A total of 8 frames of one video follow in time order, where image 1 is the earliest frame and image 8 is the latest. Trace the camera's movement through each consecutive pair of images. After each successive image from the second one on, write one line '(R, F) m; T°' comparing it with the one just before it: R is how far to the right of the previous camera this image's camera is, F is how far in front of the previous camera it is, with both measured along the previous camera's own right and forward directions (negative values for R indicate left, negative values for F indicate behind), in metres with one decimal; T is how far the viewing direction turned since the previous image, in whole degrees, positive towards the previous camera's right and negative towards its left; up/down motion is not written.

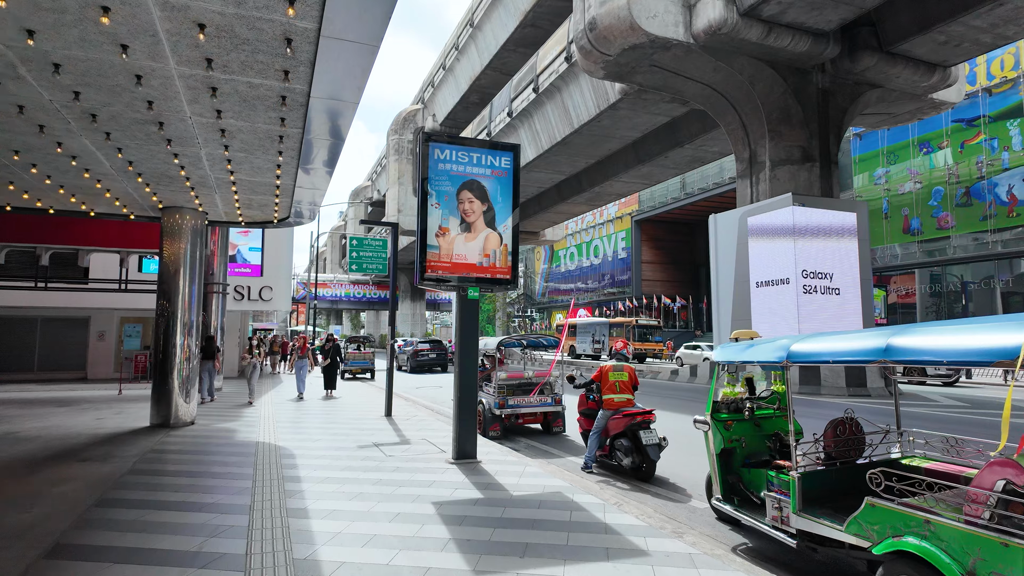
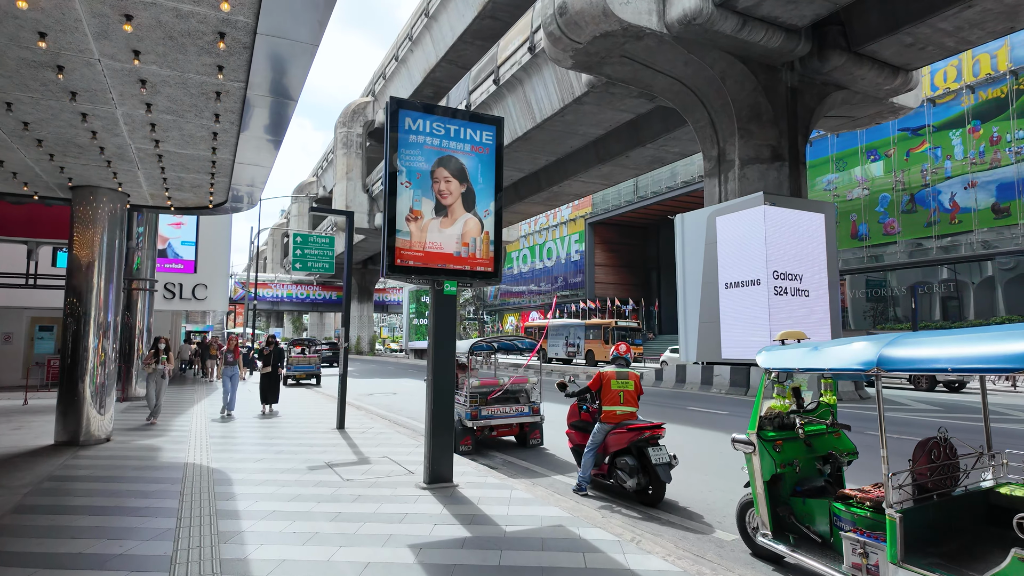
(-0.4, +1.2) m; +5°
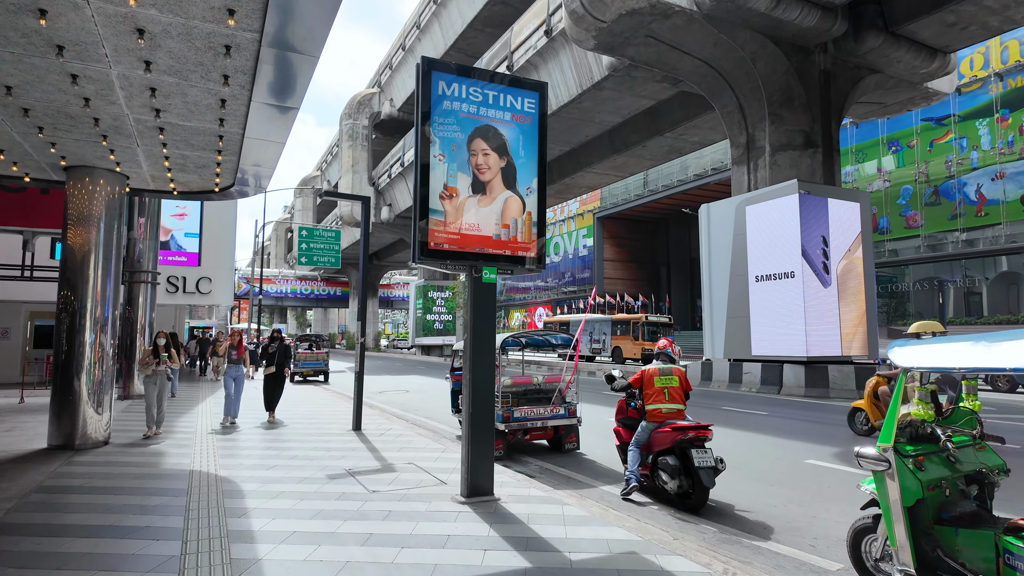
(-0.5, +0.9) m; 0°
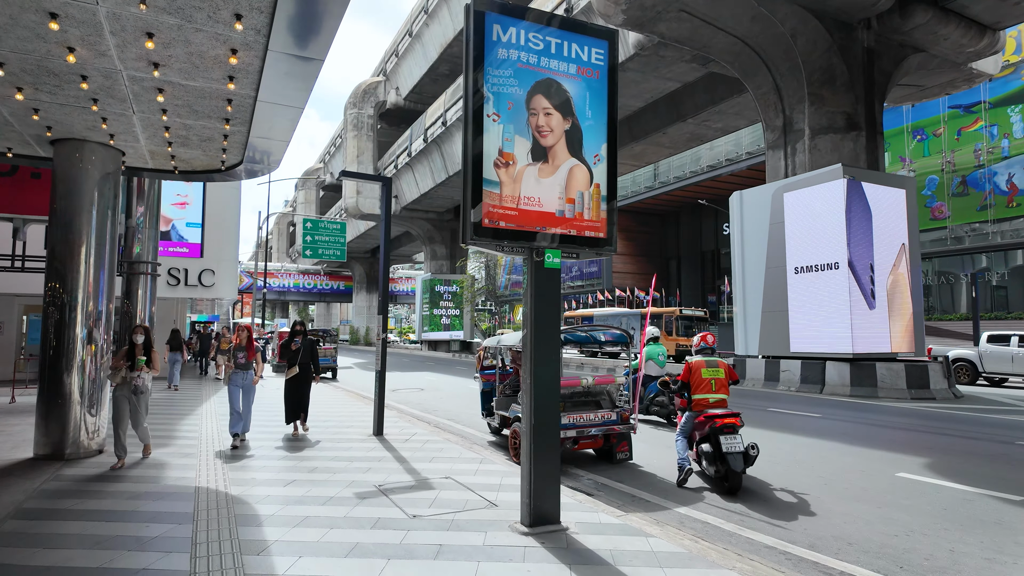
(-0.6, +1.1) m; 0°
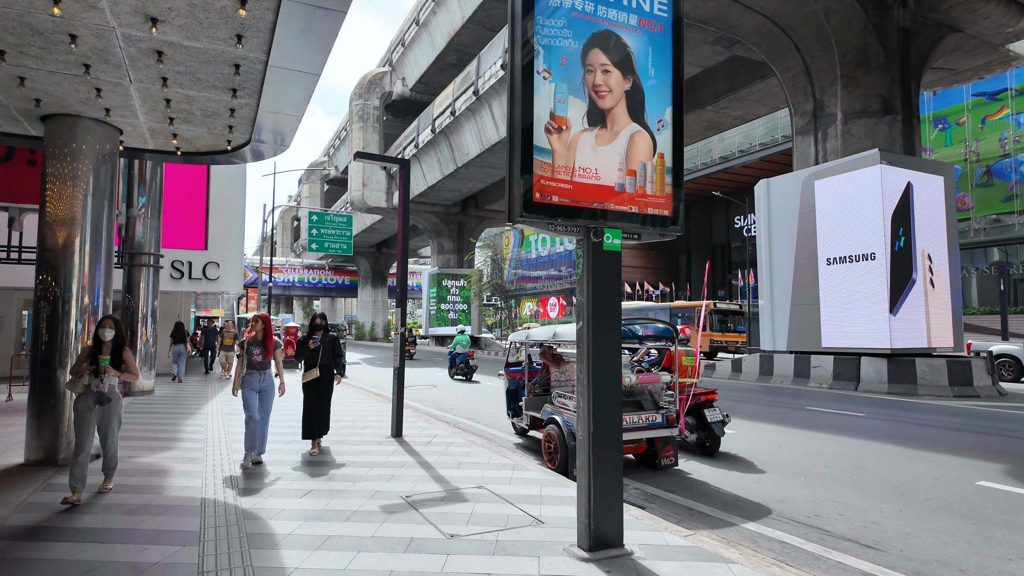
(-0.4, +0.7) m; 0°
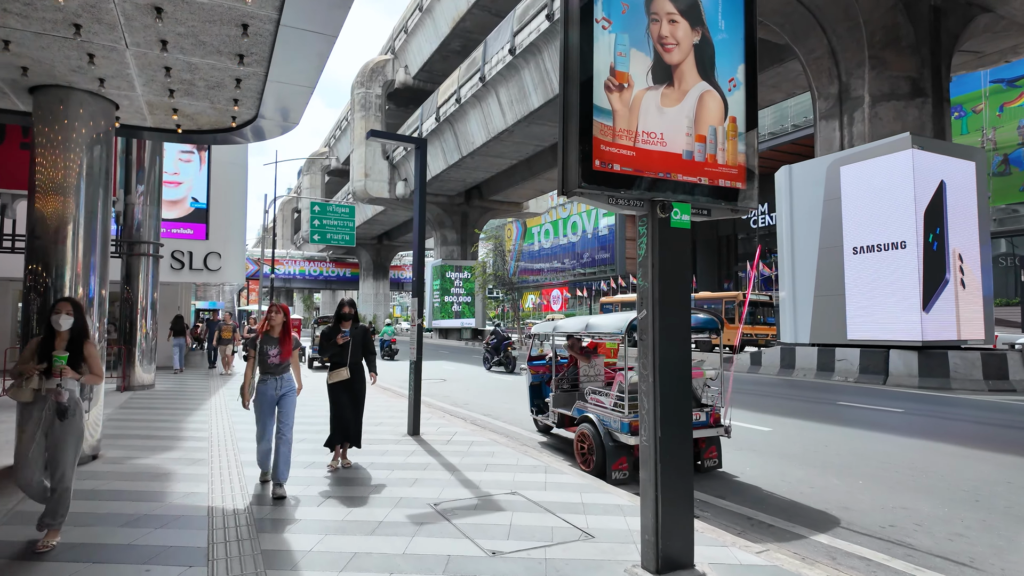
(-0.4, +0.6) m; 0°
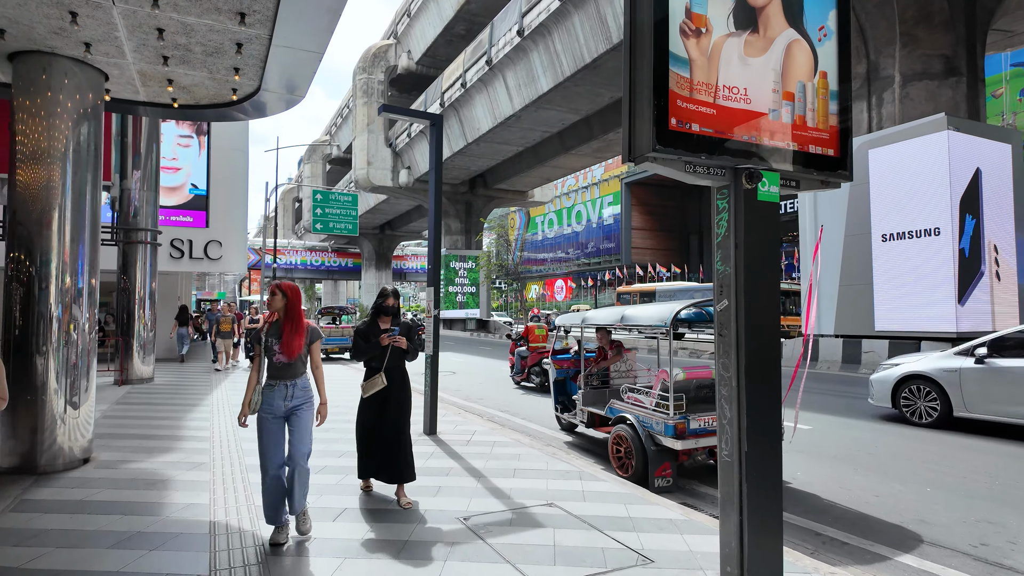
(-0.3, +0.6) m; 0°
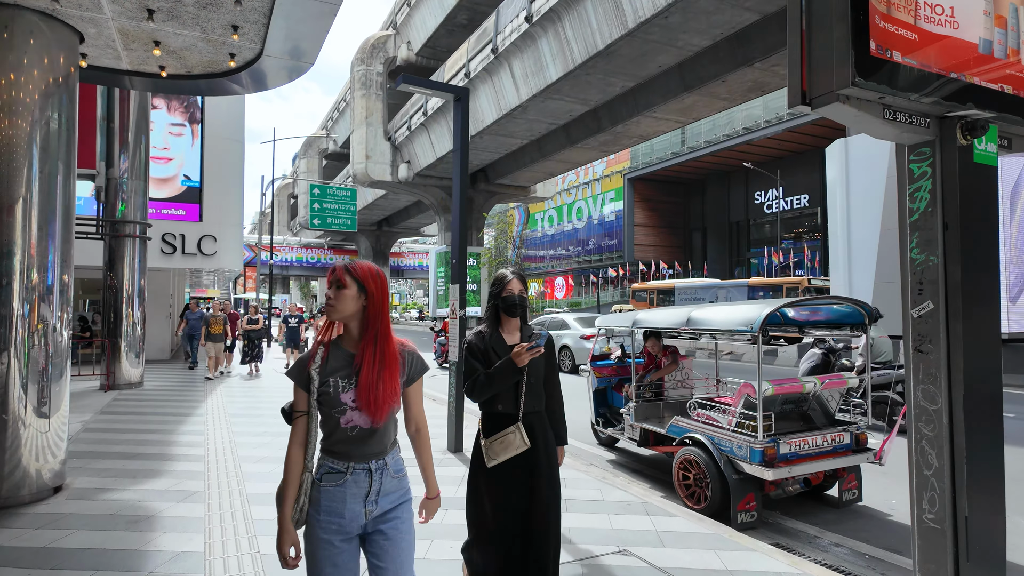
(-0.5, +1.0) m; 0°
